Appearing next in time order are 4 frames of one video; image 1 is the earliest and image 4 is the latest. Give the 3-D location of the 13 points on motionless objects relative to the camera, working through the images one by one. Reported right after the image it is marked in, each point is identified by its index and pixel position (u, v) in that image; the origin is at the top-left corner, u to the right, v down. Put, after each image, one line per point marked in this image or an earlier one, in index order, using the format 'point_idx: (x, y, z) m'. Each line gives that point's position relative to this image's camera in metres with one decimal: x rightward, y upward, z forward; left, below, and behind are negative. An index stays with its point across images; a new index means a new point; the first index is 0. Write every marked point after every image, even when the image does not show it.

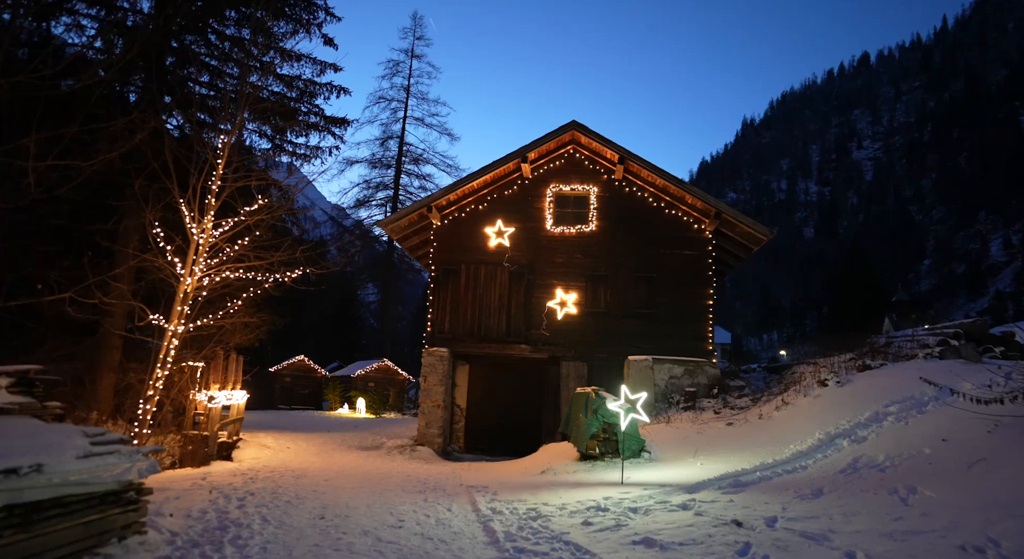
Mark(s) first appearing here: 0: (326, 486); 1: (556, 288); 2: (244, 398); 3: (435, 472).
0: (-3.1, -3.5, +11.1) m
1: (+1.3, -0.3, +18.7) m
2: (-6.6, -2.9, +16.2) m
3: (-1.6, -4.0, +13.6) m
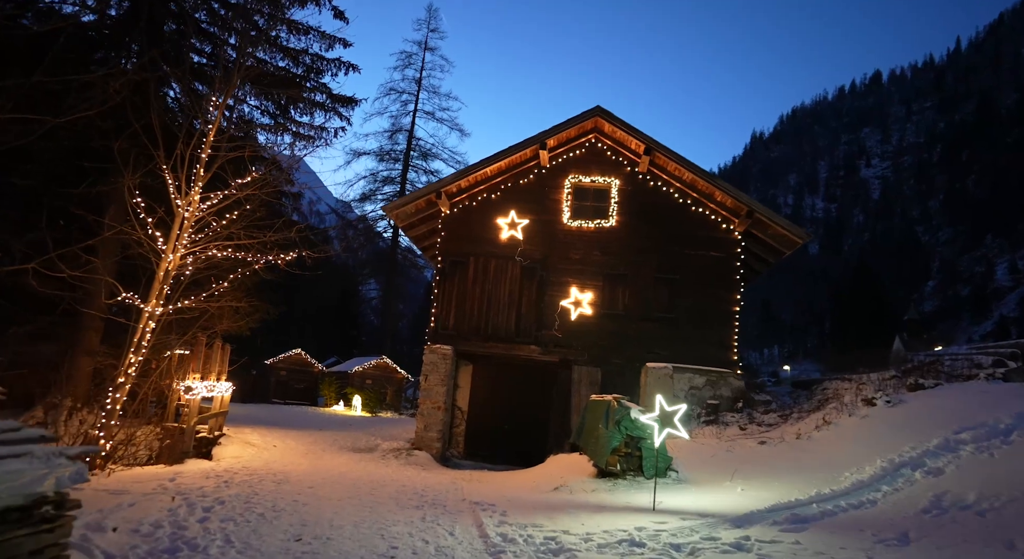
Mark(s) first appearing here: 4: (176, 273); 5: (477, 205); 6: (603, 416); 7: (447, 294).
0: (-3.0, -3.2, +9.7) m
1: (+1.5, -0.2, +17.3) m
2: (-6.4, -2.5, +14.9) m
3: (-1.5, -3.8, +12.3) m
4: (-6.1, +0.1, +12.0) m
5: (-1.0, +2.0, +17.9) m
6: (+1.5, -2.2, +10.7) m
7: (-1.7, -0.4, +17.4) m
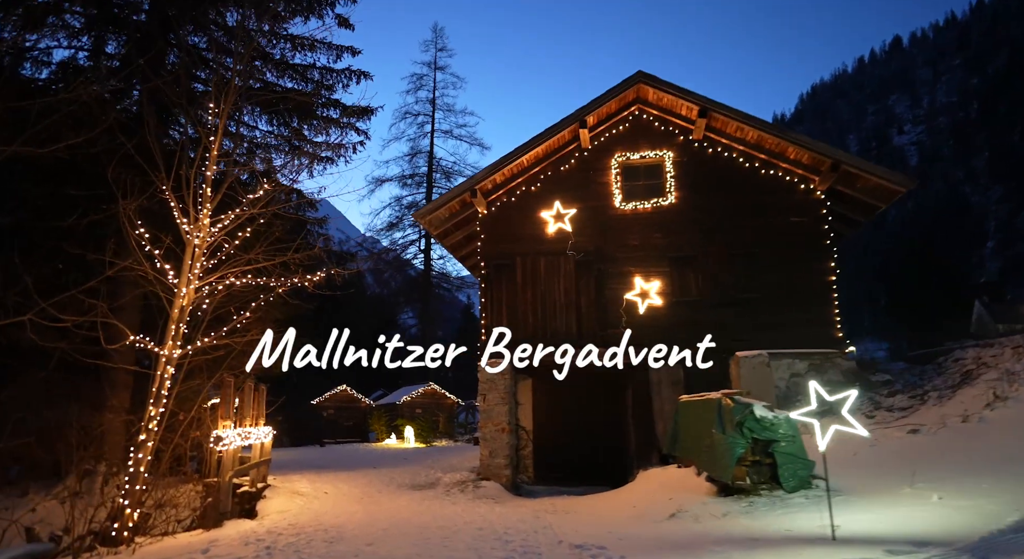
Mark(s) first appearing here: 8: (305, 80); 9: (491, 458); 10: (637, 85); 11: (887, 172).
0: (-1.7, -3.3, +7.9) m
1: (+2.9, +0.1, +15.3) m
2: (-4.9, -3.1, +13.2) m
3: (0.0, -3.8, +10.3) m
4: (-5.1, -0.4, +10.4) m
5: (+0.1, +2.0, +16.1) m
6: (+2.7, -1.8, +8.6) m
7: (-0.4, -0.5, +15.5) m
8: (-5.9, +5.7, +18.6) m
9: (-0.5, -3.9, +14.5) m
10: (+2.9, +4.6, +15.4) m
11: (+7.8, +2.2, +13.8) m
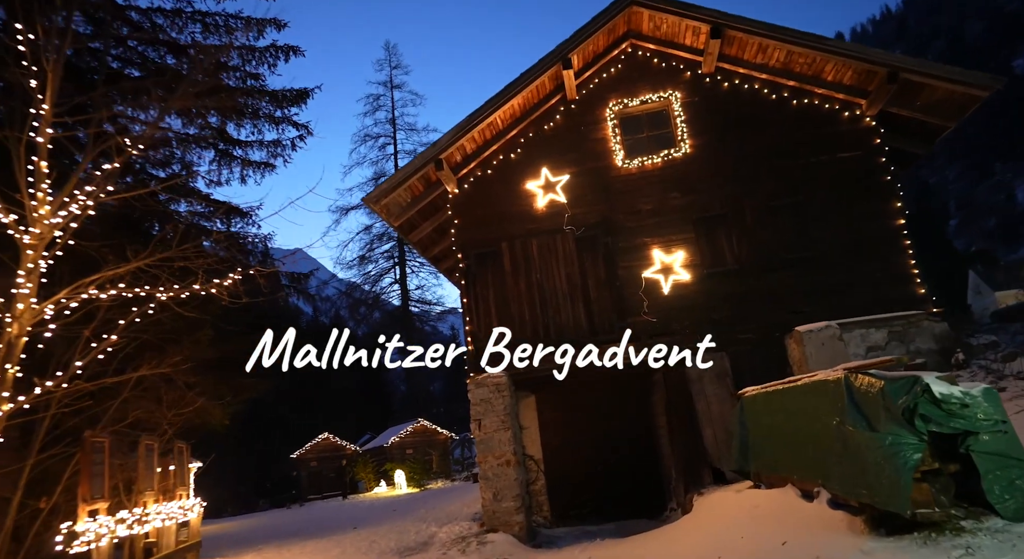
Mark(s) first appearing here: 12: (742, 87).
0: (-1.4, -3.0, +4.4) m
1: (+2.6, +0.6, +12.1) m
2: (-4.7, -3.4, +9.6) m
3: (+0.3, -3.3, +6.9) m
4: (-5.1, -0.6, +6.9) m
5: (-0.4, +2.1, +12.8) m
6: (+2.8, -1.1, +5.3) m
7: (-0.6, -0.4, +12.2) m
8: (-6.8, +5.1, +15.3) m
9: (-0.3, -3.7, +11.0) m
10: (+2.1, +5.0, +12.3) m
11: (+7.3, +3.3, +10.8) m
12: (+4.4, +3.7, +12.6) m
